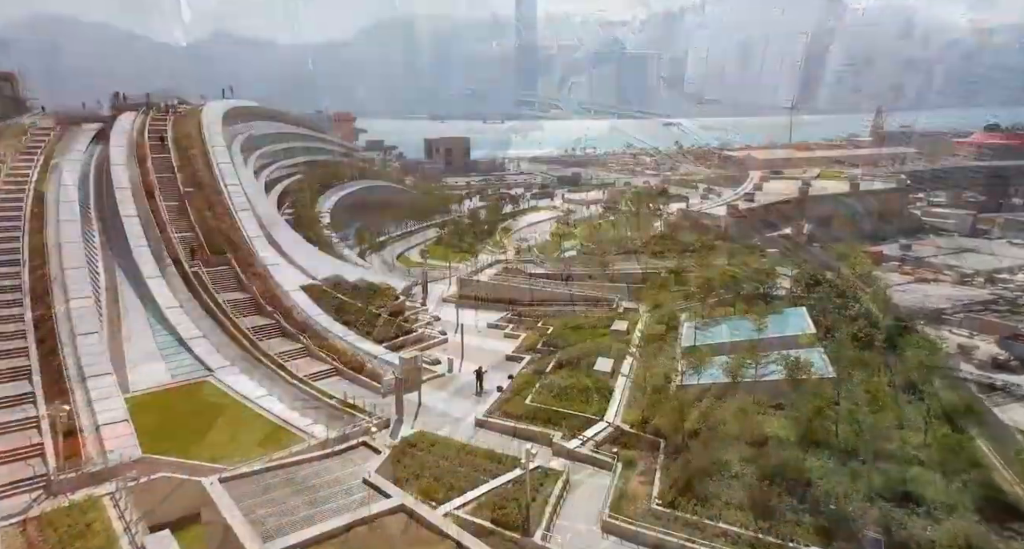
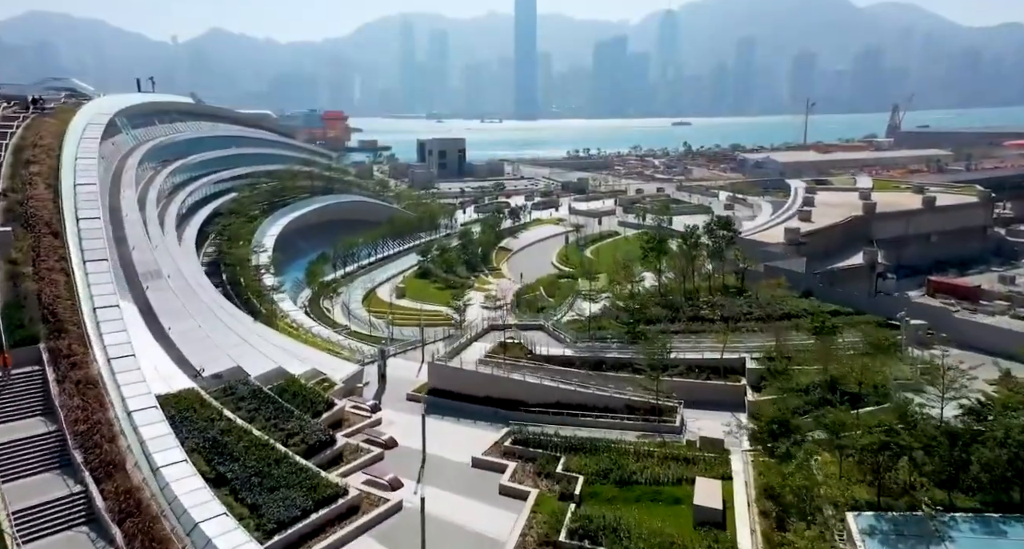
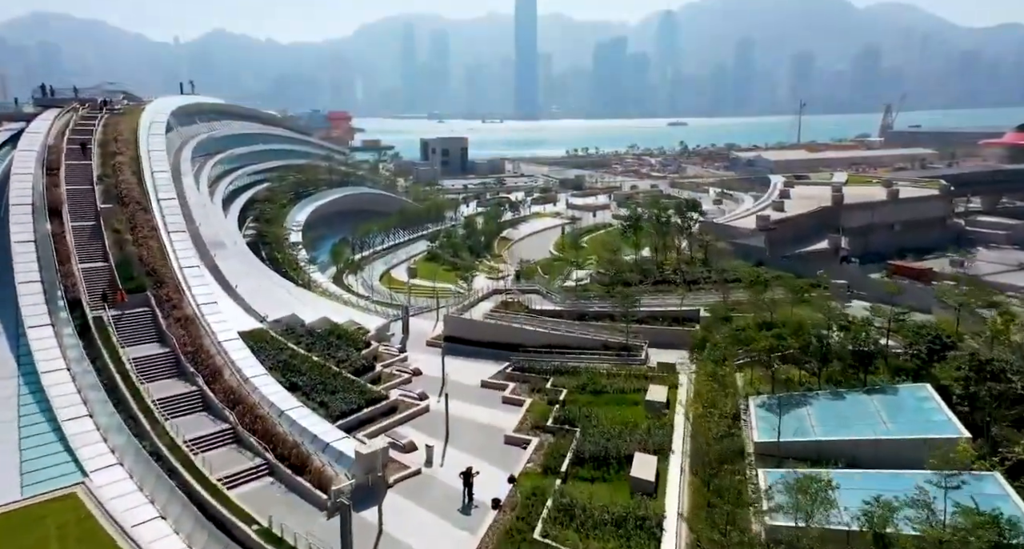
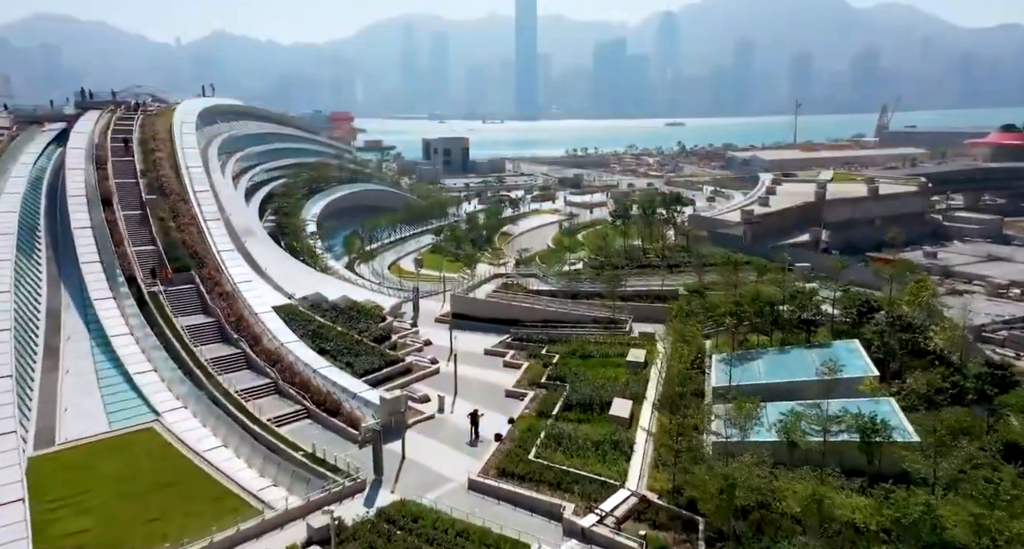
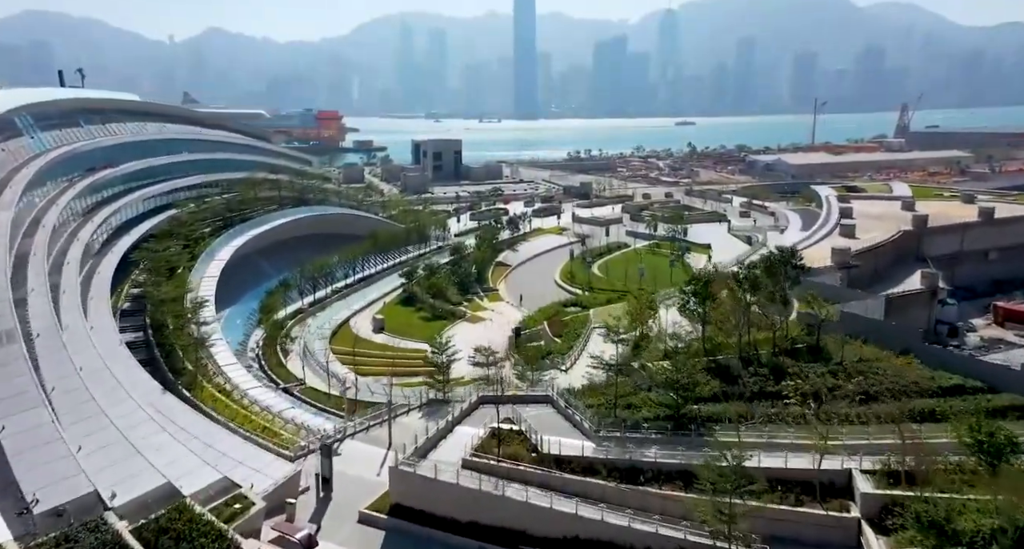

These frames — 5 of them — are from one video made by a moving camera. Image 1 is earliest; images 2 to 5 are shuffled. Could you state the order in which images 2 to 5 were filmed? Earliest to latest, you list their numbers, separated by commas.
4, 3, 2, 5
